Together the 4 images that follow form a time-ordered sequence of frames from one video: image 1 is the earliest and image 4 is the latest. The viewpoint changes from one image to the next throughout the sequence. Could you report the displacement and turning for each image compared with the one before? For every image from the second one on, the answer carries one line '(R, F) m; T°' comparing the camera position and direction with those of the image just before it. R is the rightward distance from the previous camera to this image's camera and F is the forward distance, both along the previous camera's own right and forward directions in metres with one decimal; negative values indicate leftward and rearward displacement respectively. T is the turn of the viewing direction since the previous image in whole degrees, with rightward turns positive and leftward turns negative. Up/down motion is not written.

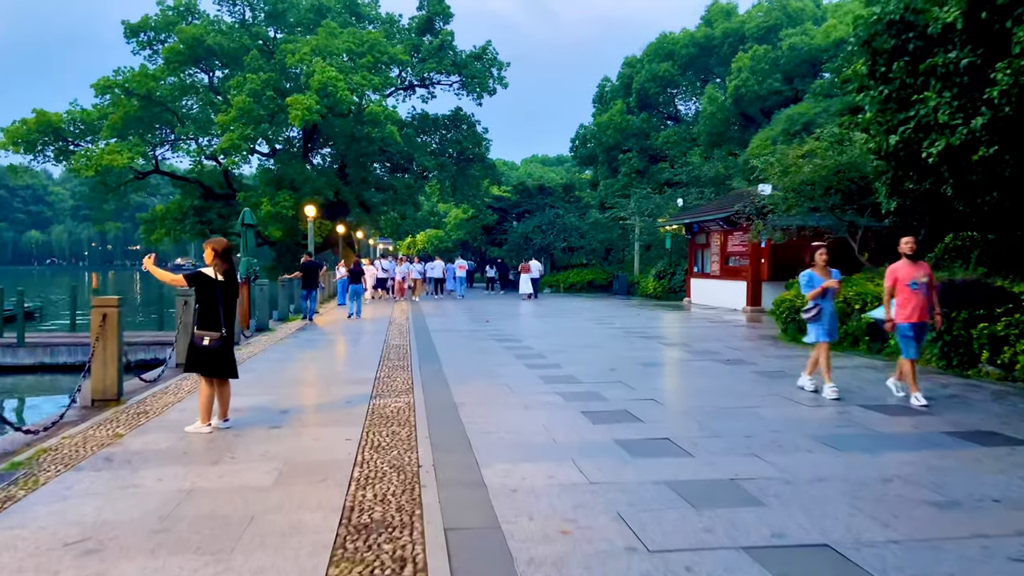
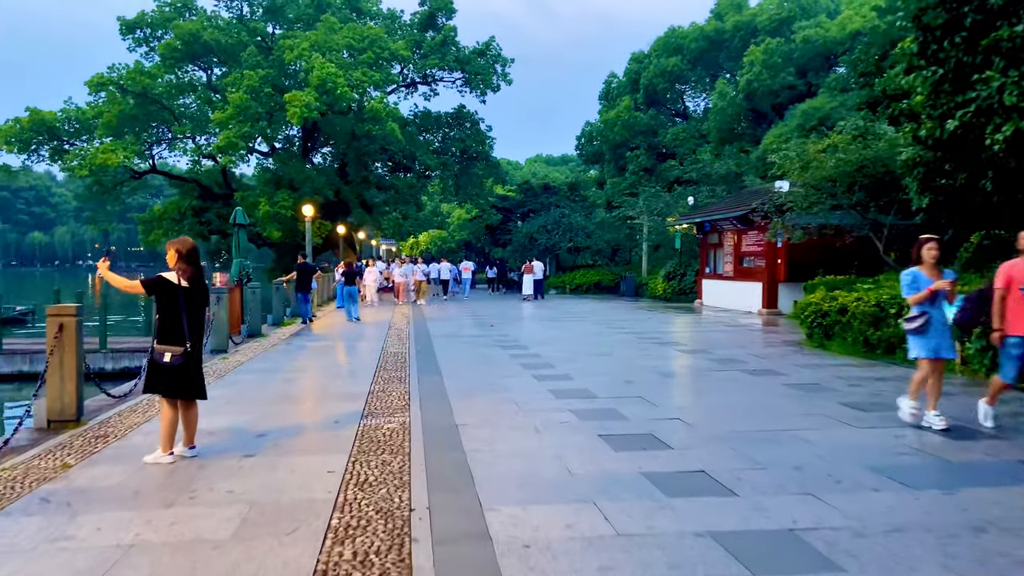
(0.0, +0.9) m; 0°
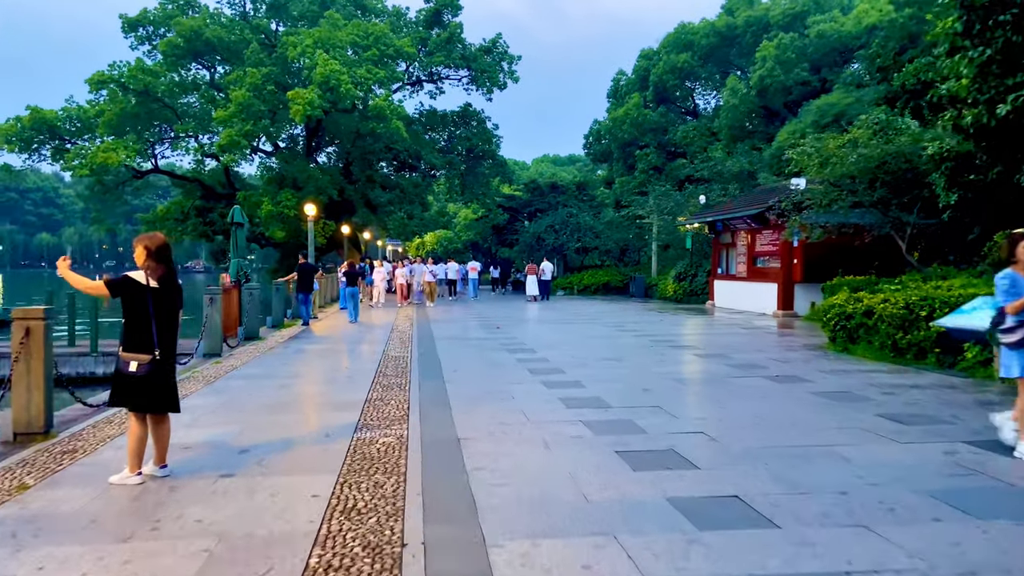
(0.0, +0.6) m; -1°
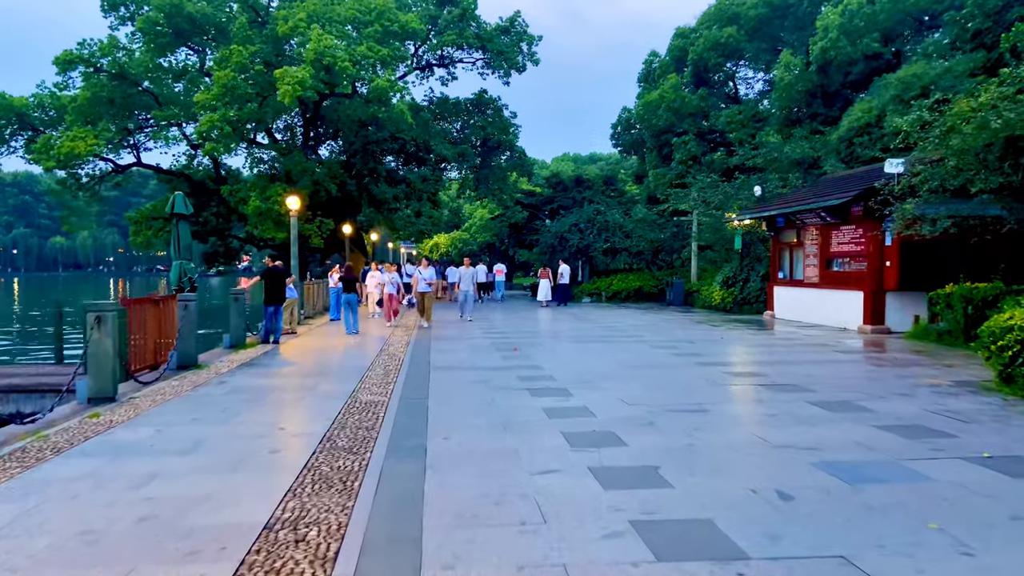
(-0.1, +3.8) m; -1°
